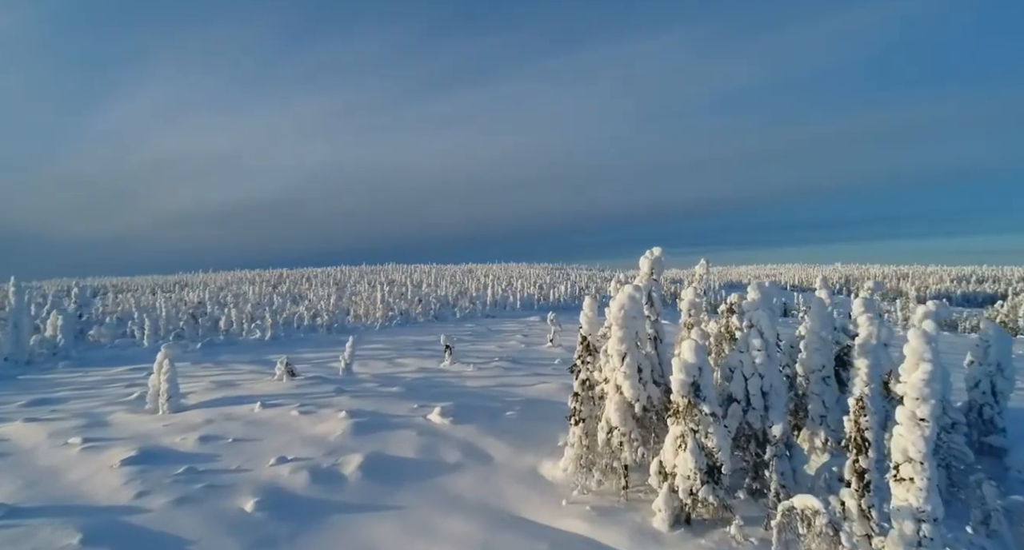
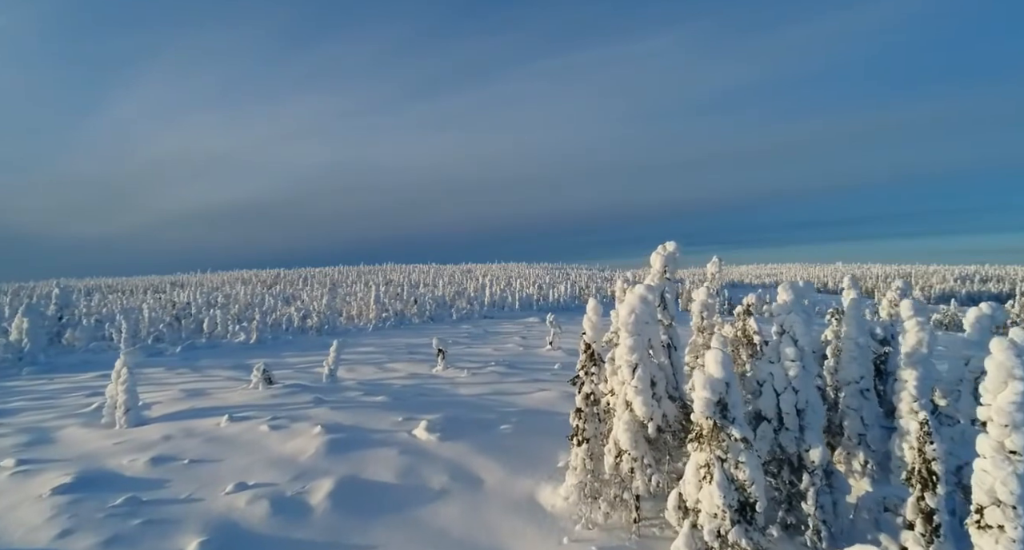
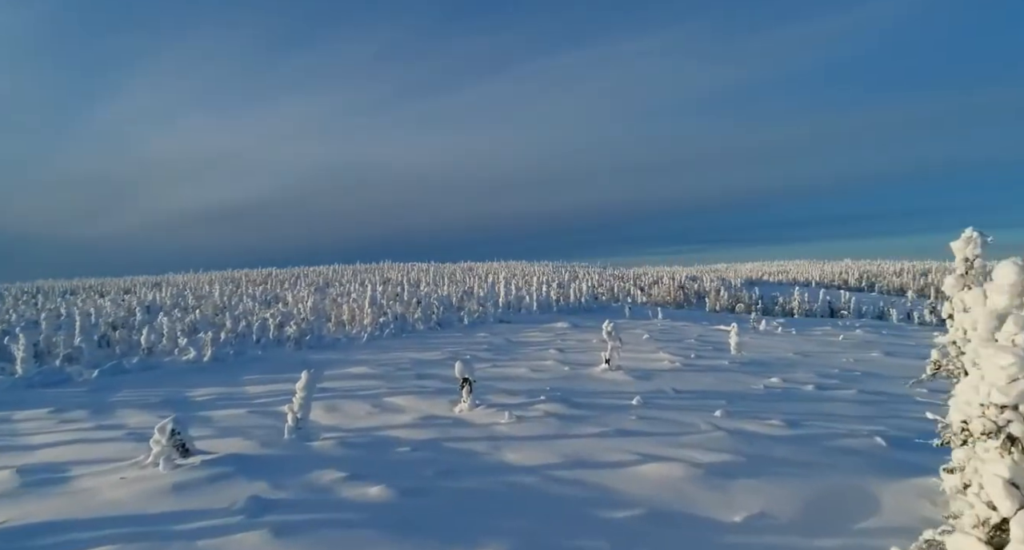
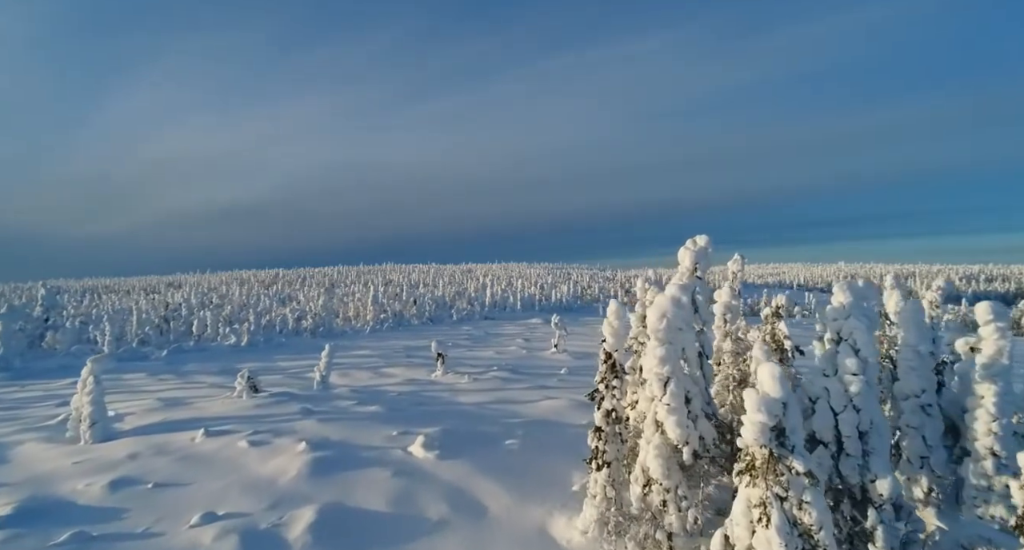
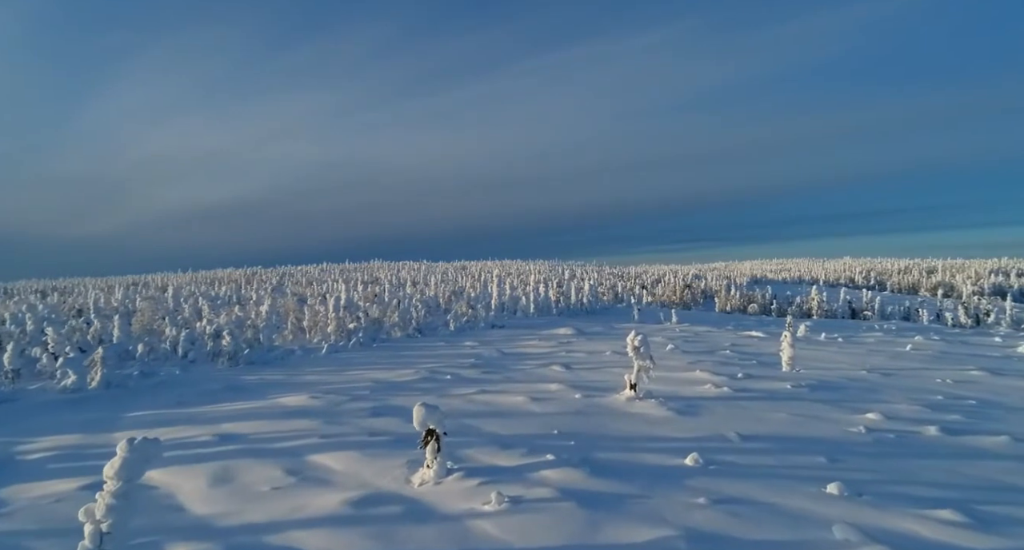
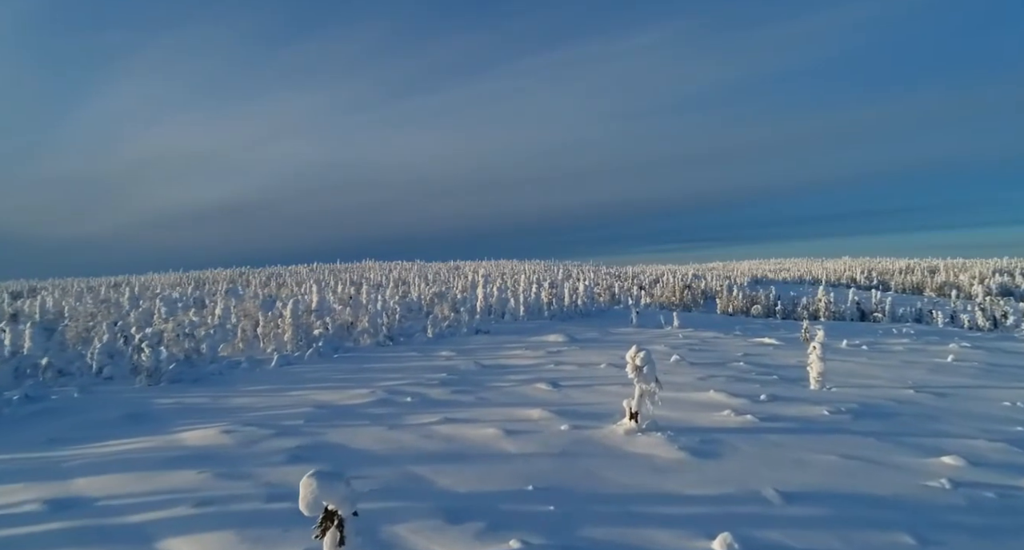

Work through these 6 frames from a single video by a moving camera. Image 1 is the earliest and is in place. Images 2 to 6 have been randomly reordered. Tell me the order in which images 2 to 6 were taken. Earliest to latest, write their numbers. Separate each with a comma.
2, 4, 3, 5, 6
